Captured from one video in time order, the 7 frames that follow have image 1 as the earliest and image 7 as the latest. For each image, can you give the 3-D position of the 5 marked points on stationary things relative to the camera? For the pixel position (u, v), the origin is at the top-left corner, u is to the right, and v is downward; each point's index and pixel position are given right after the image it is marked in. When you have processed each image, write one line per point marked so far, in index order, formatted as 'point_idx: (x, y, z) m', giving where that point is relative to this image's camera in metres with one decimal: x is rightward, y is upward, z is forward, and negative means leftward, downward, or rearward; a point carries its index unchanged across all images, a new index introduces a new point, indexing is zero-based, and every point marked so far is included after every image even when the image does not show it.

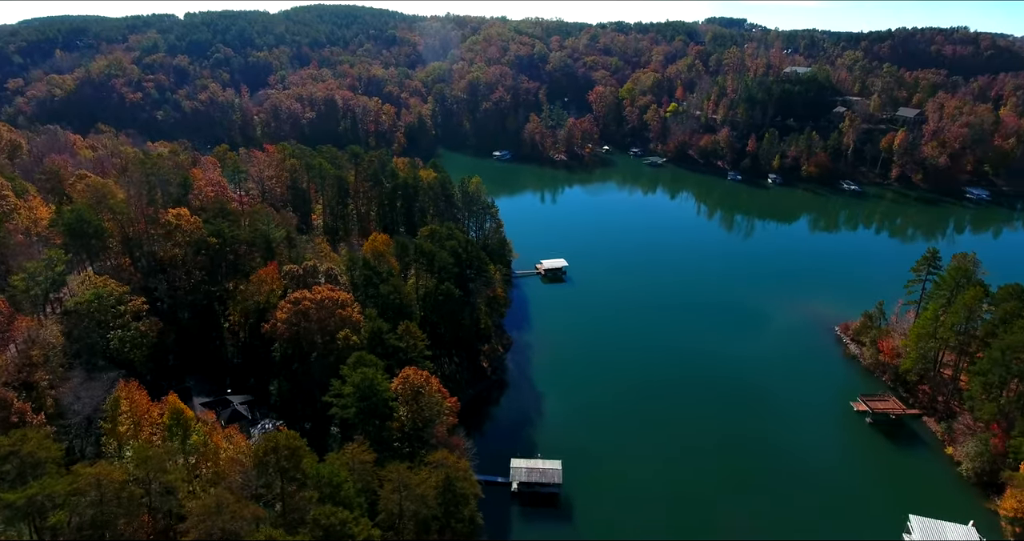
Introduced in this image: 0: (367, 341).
0: (-4.4, -2.2, +18.8) m
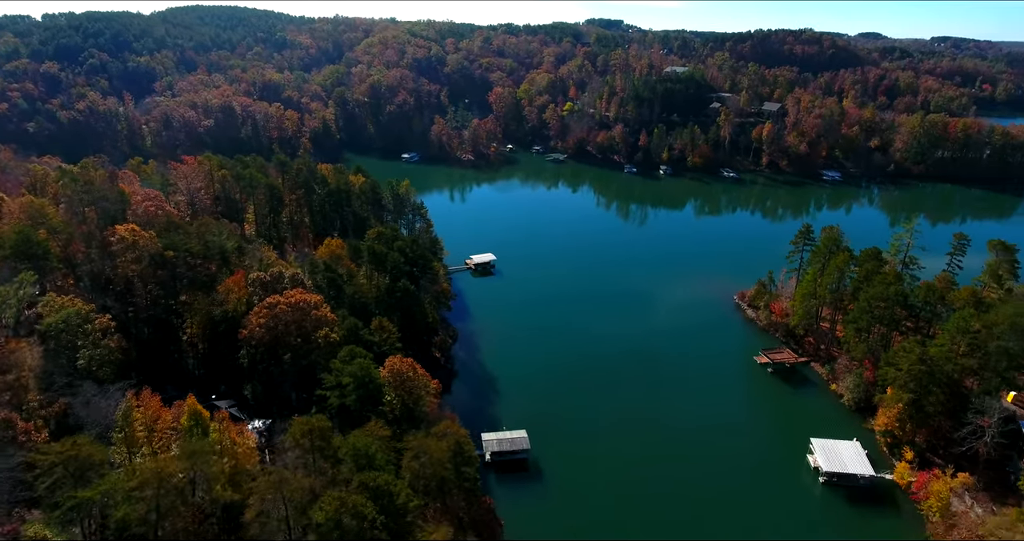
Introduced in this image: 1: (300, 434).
0: (-5.5, -2.2, +20.1) m
1: (-4.5, -3.6, +12.9) m
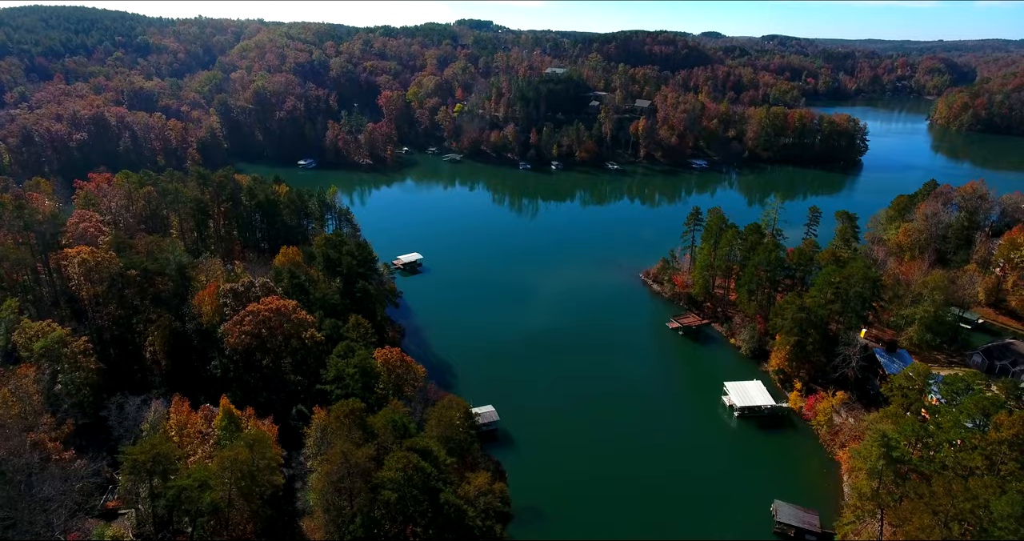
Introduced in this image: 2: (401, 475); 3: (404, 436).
0: (-6.6, -2.4, +21.6) m
1: (-4.1, -3.6, +14.8) m
2: (-2.3, -4.5, +13.3) m
3: (-2.6, -4.1, +14.9) m
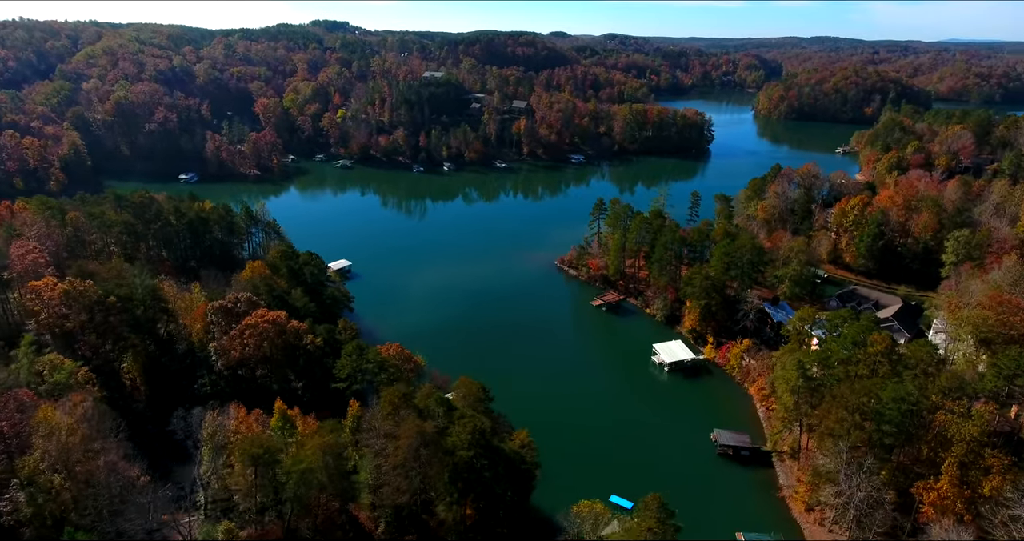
0: (-7.3, -2.7, +23.2) m
1: (-3.3, -3.7, +17.1) m
2: (-1.0, -4.4, +16.0) m
3: (-1.8, -4.0, +17.5) m
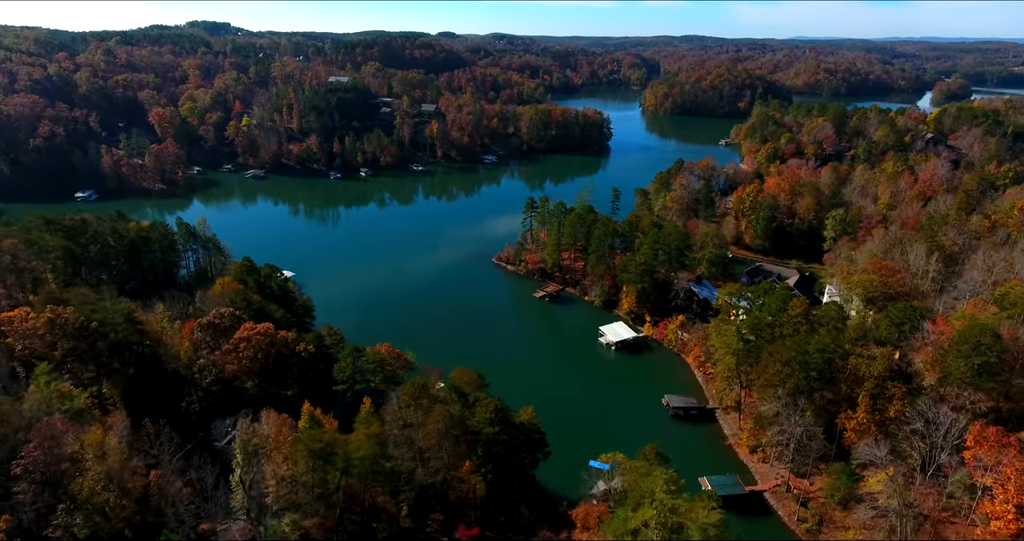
0: (-8.0, -3.1, +24.2) m
1: (-3.0, -3.8, +18.9) m
2: (-0.6, -4.3, +18.2) m
3: (-1.6, -4.0, +19.6) m
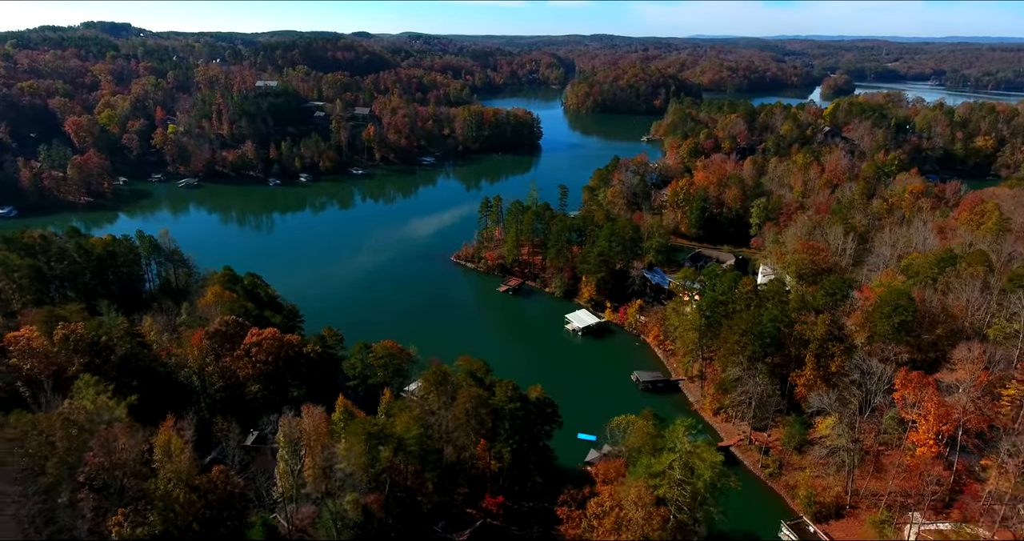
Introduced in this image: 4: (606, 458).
0: (-8.2, -3.3, +25.4) m
1: (-2.5, -3.7, +20.8) m
2: (0.0, -4.1, +20.4) m
3: (-1.2, -3.9, +21.7) m
4: (+3.1, -6.2, +19.9) m
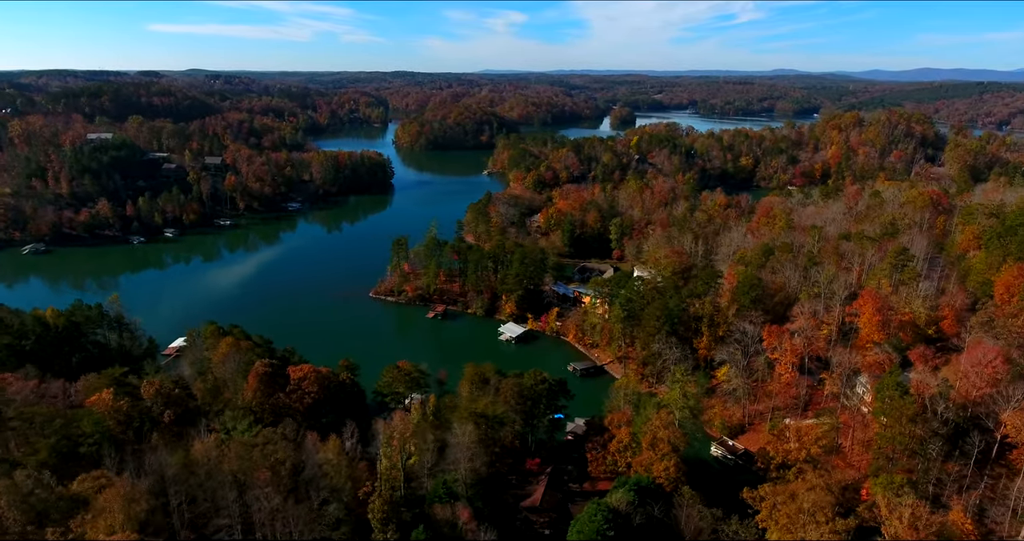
0: (-8.2, -5.2, +29.6) m
1: (-1.4, -4.8, +26.9) m
2: (+1.1, -4.9, +27.3) m
3: (-0.4, -4.8, +28.2) m
4: (+4.4, -6.5, +27.7) m
